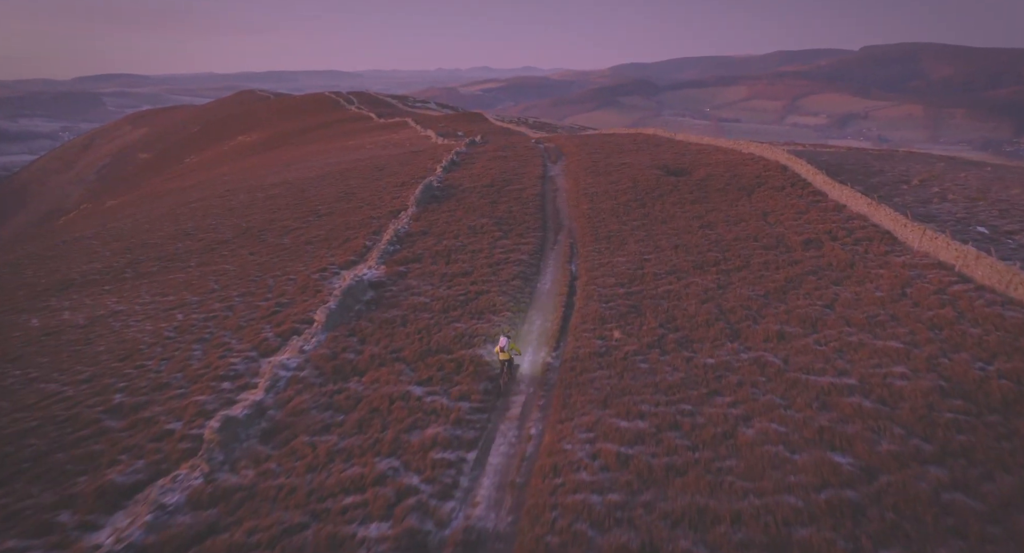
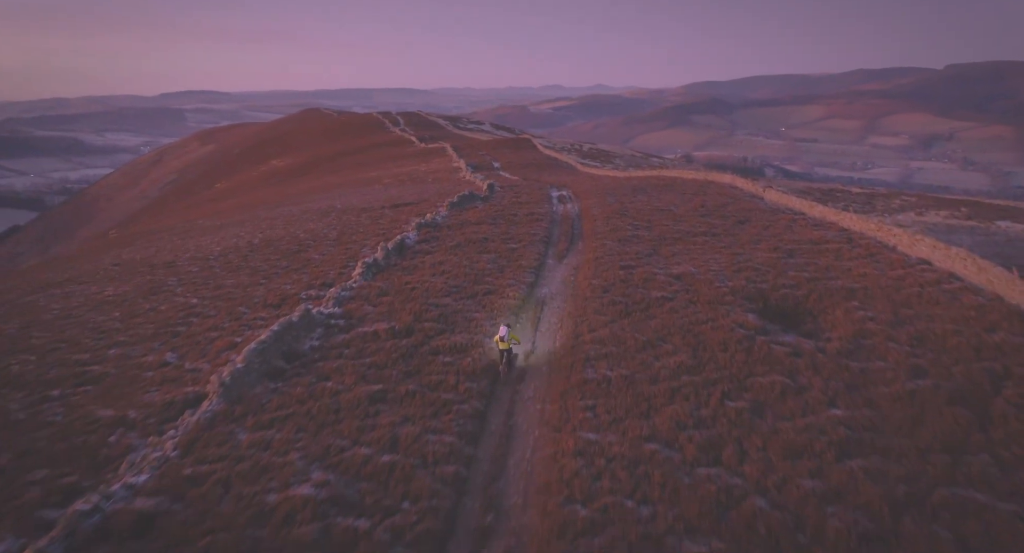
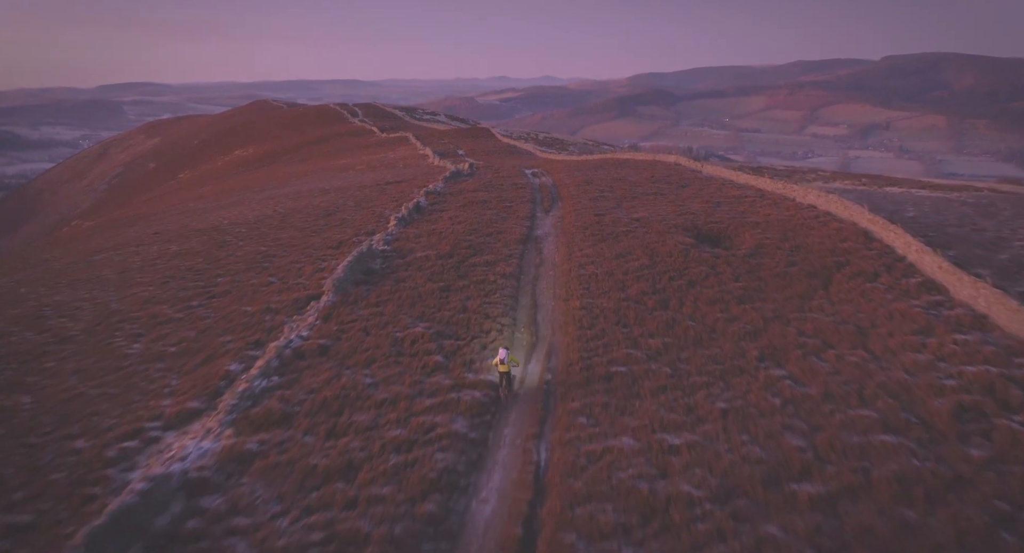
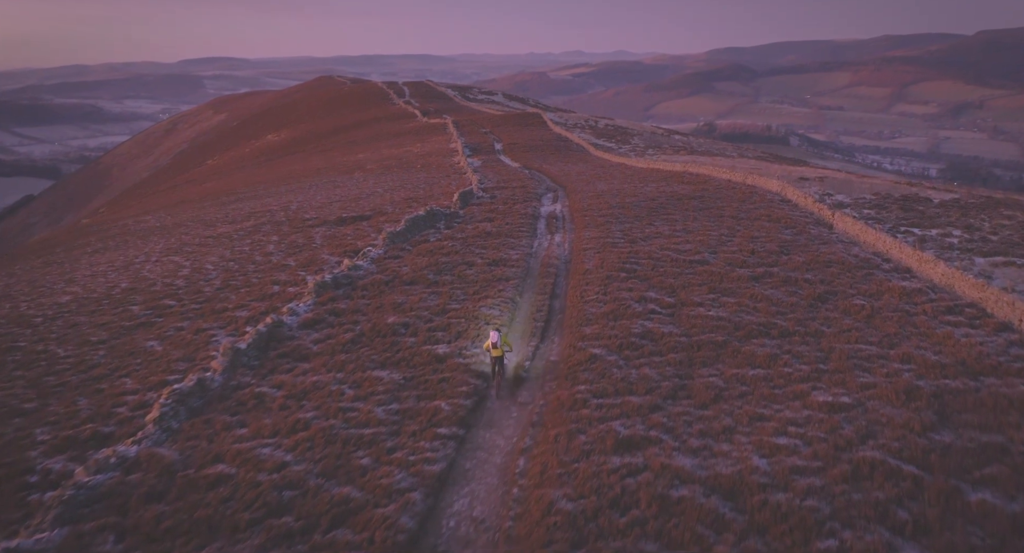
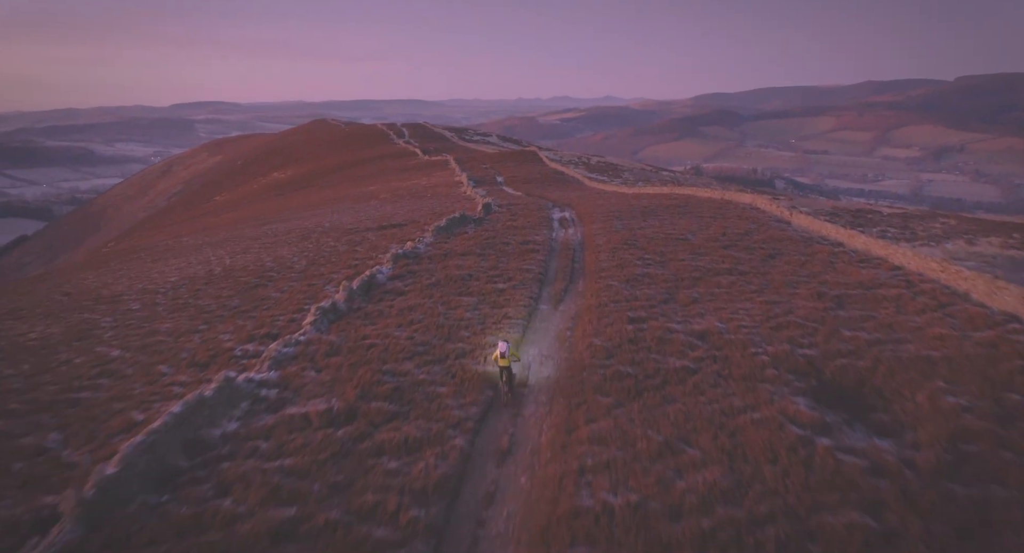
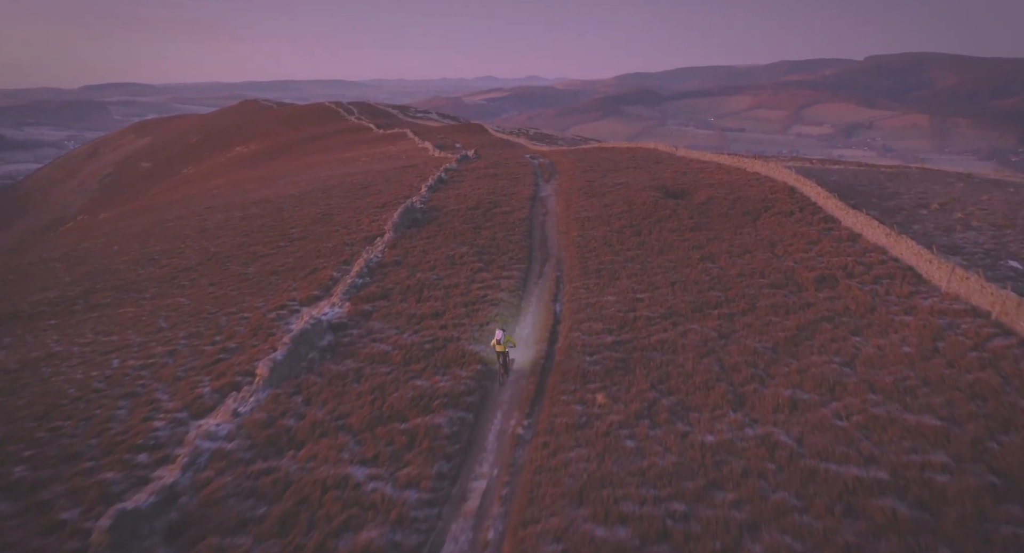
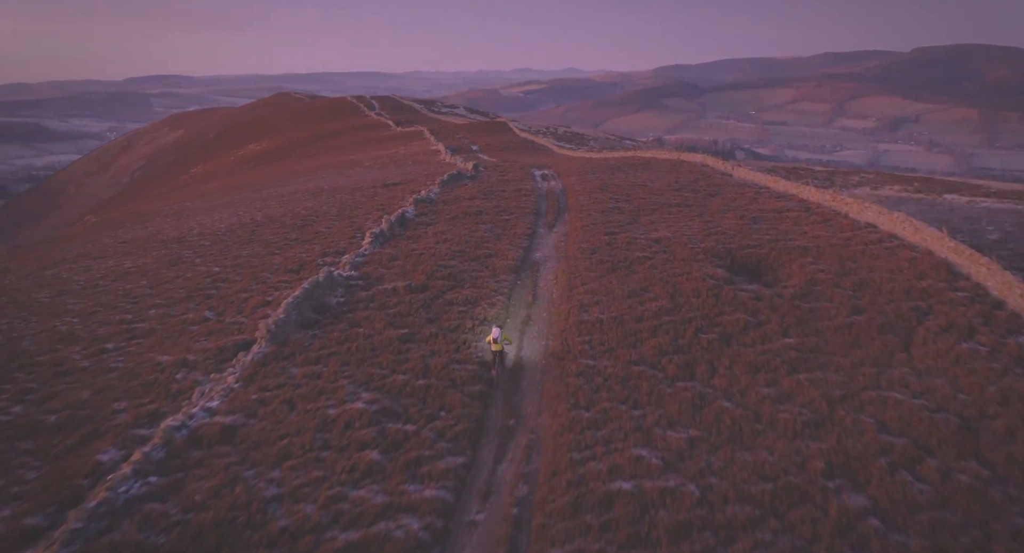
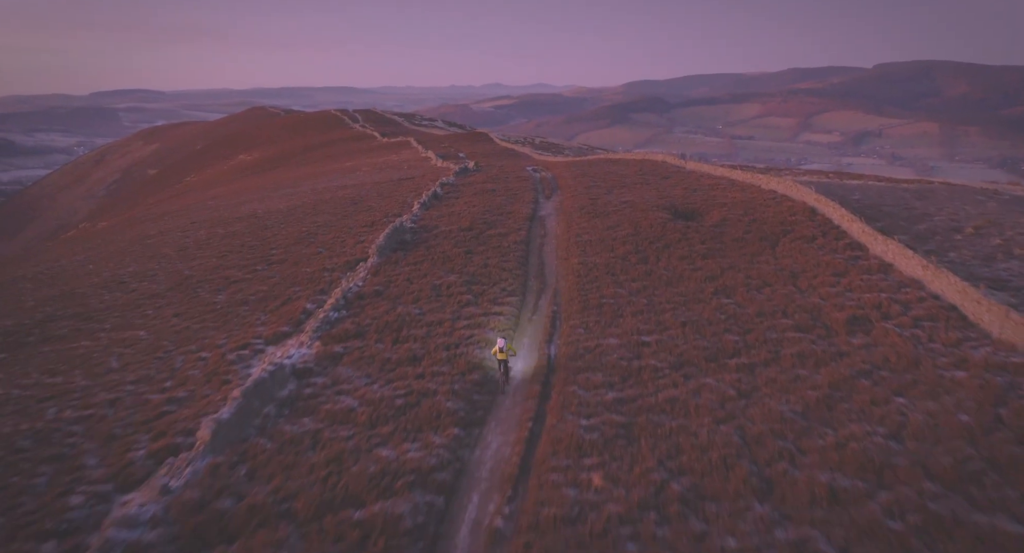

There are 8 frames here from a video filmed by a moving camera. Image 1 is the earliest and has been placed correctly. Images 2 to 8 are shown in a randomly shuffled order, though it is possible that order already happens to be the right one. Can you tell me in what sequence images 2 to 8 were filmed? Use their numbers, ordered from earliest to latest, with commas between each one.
6, 8, 3, 7, 2, 5, 4
